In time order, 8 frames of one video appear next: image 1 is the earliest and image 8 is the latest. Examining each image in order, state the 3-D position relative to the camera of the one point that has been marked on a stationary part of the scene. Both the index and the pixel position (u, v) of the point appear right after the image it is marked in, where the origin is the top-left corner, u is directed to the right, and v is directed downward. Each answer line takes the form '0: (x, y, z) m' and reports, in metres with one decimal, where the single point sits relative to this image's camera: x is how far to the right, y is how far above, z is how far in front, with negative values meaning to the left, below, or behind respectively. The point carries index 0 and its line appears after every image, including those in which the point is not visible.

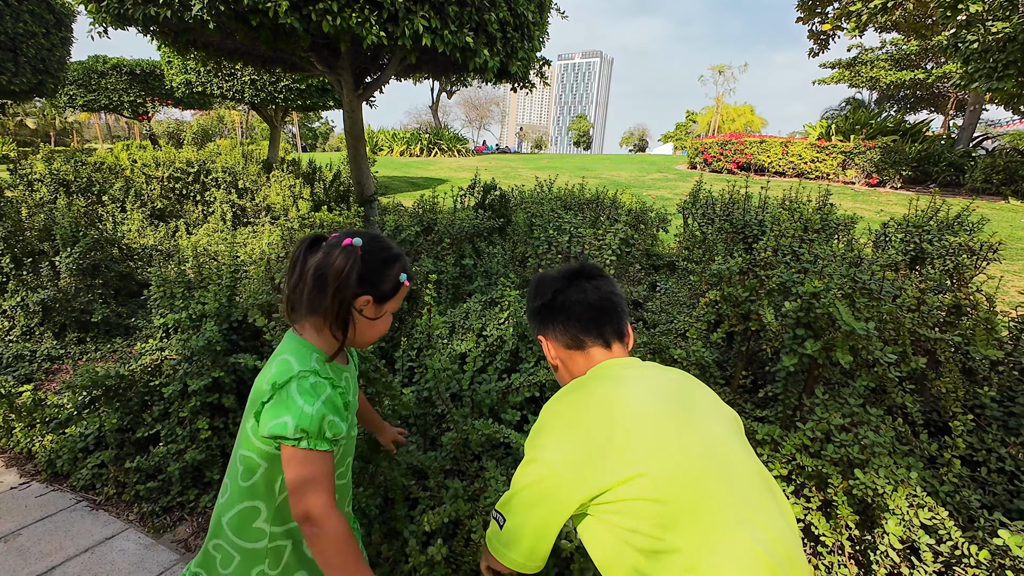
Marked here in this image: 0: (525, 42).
0: (+0.1, +2.4, +4.6) m
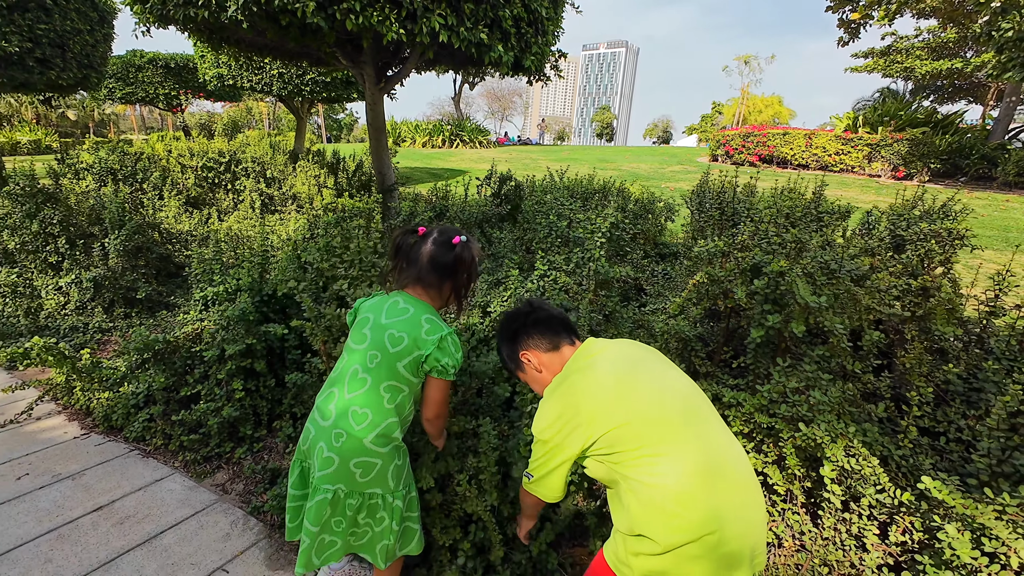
0: (+0.3, +2.5, +4.8) m
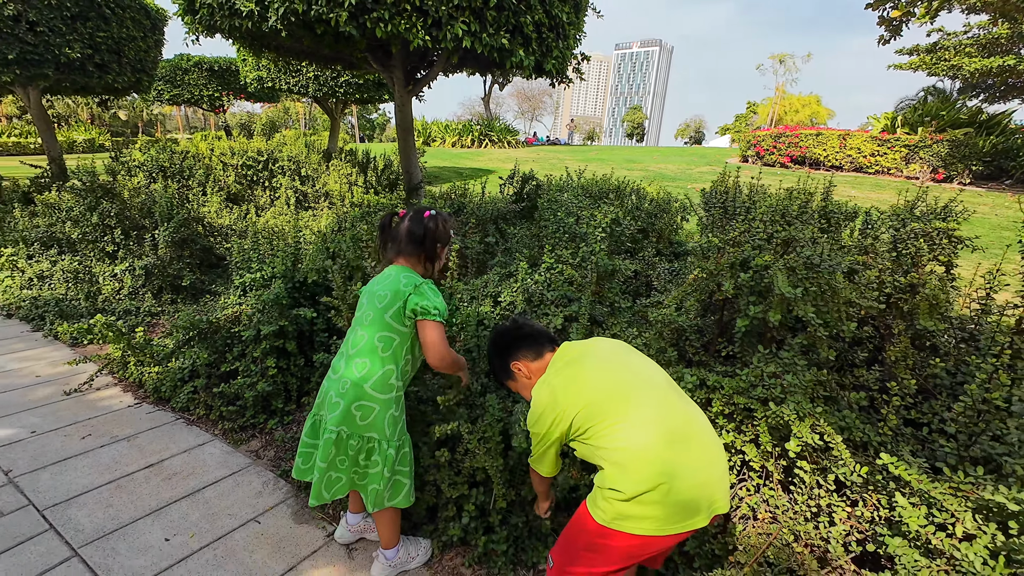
0: (+0.5, +2.5, +5.0) m
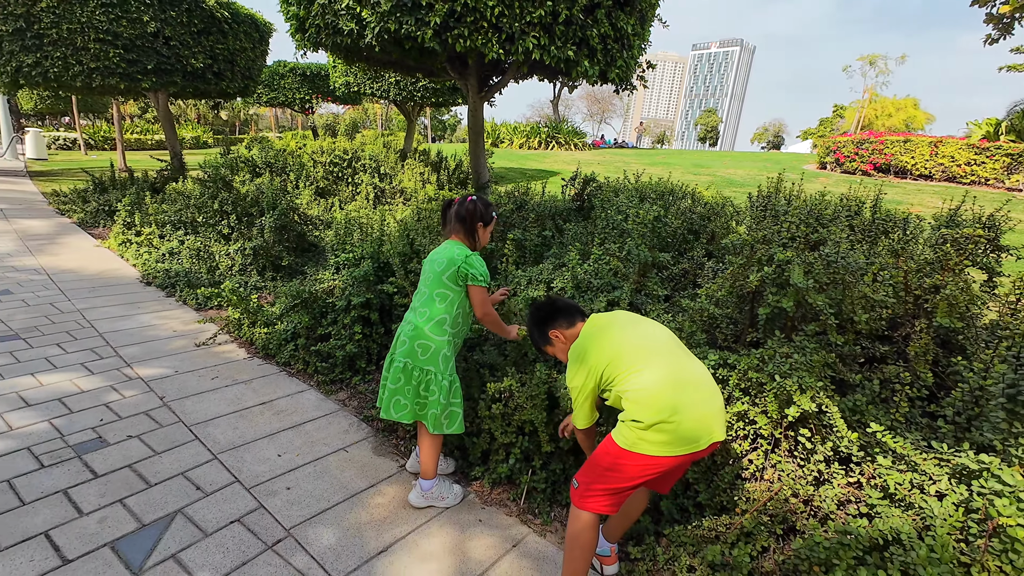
0: (+1.2, +2.6, +5.3) m
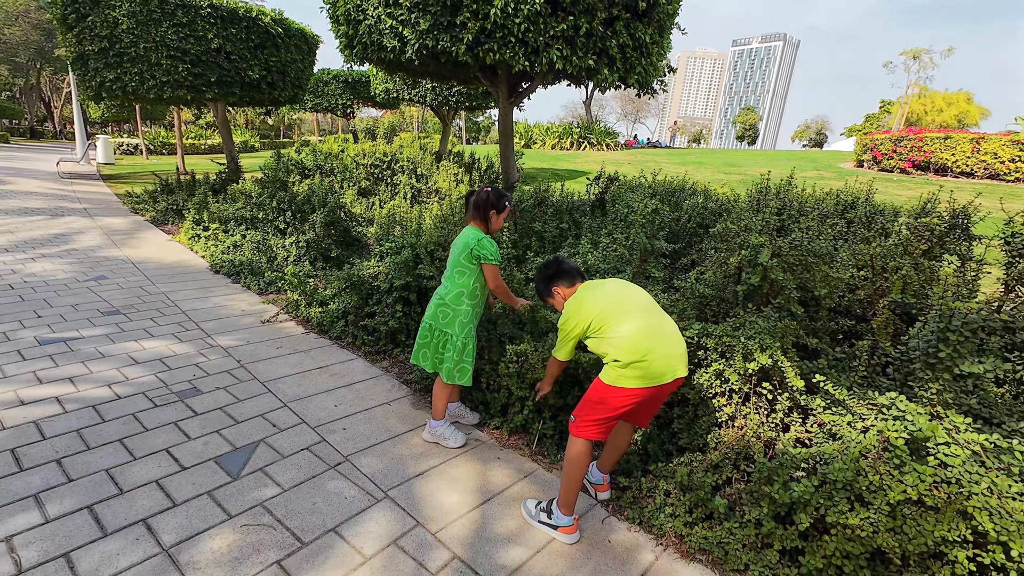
0: (+1.5, +2.7, +5.7) m
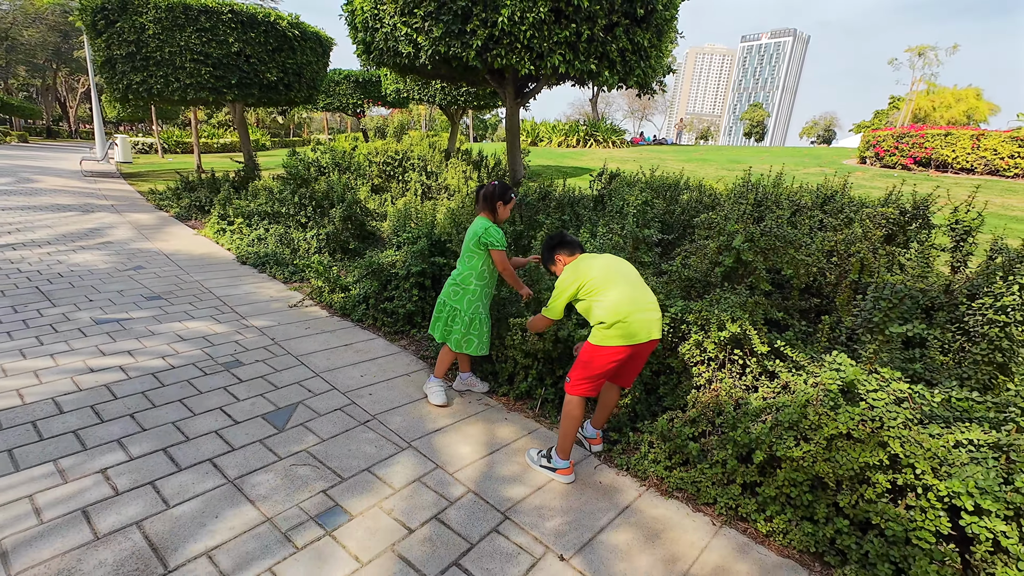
0: (+1.6, +2.8, +6.0) m
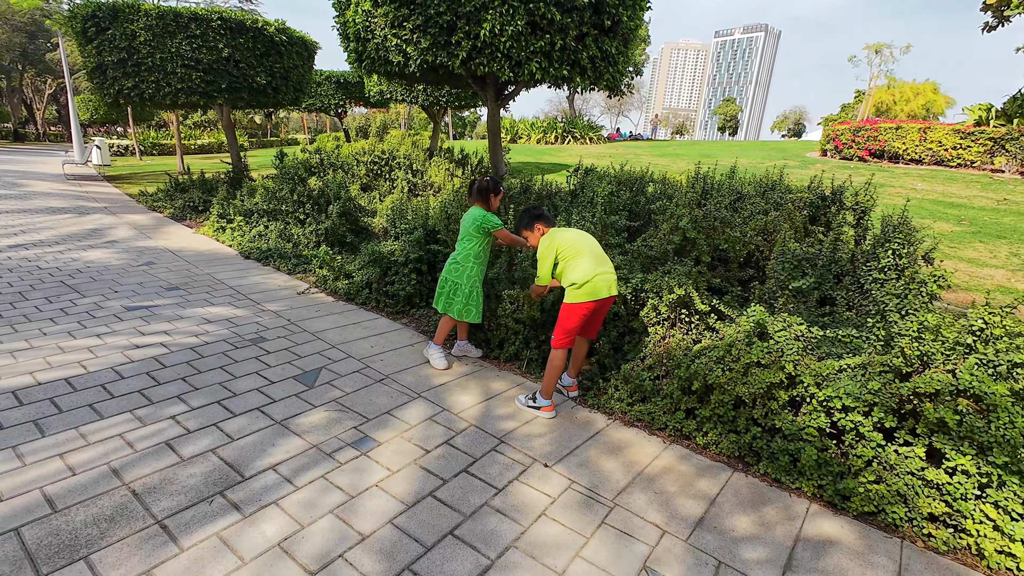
0: (+1.4, +3.0, +6.7) m
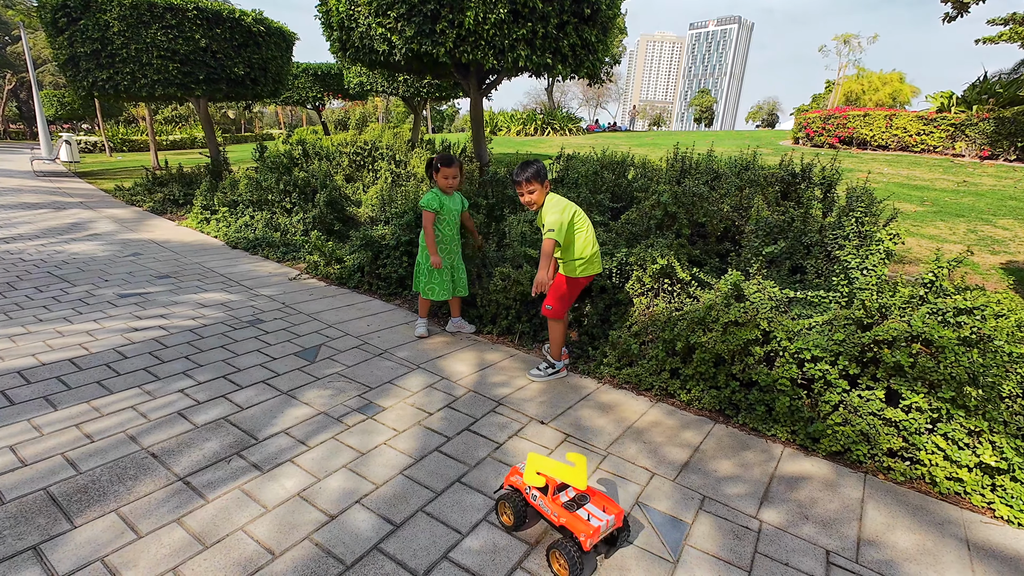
0: (+1.1, +3.3, +6.8) m
